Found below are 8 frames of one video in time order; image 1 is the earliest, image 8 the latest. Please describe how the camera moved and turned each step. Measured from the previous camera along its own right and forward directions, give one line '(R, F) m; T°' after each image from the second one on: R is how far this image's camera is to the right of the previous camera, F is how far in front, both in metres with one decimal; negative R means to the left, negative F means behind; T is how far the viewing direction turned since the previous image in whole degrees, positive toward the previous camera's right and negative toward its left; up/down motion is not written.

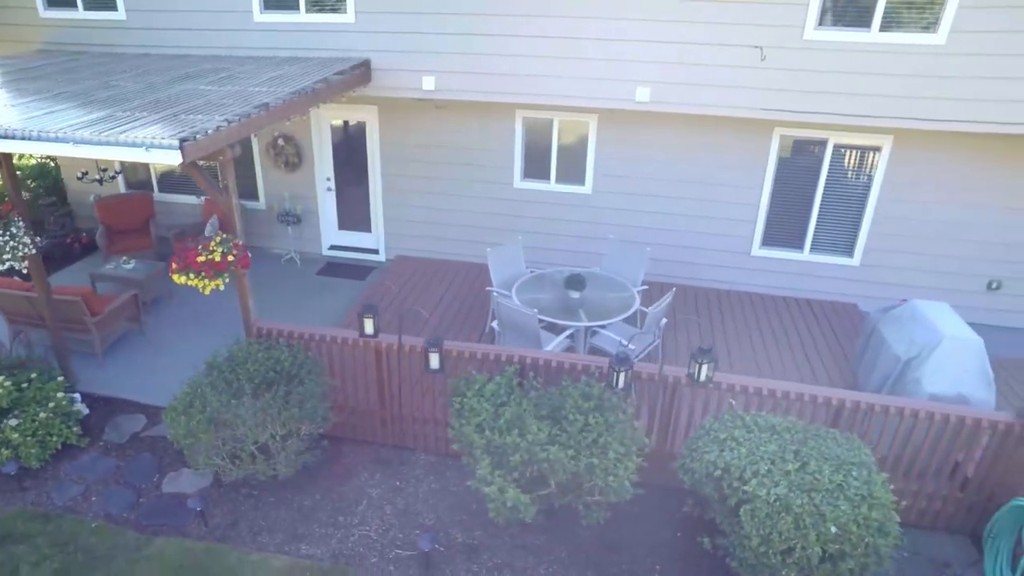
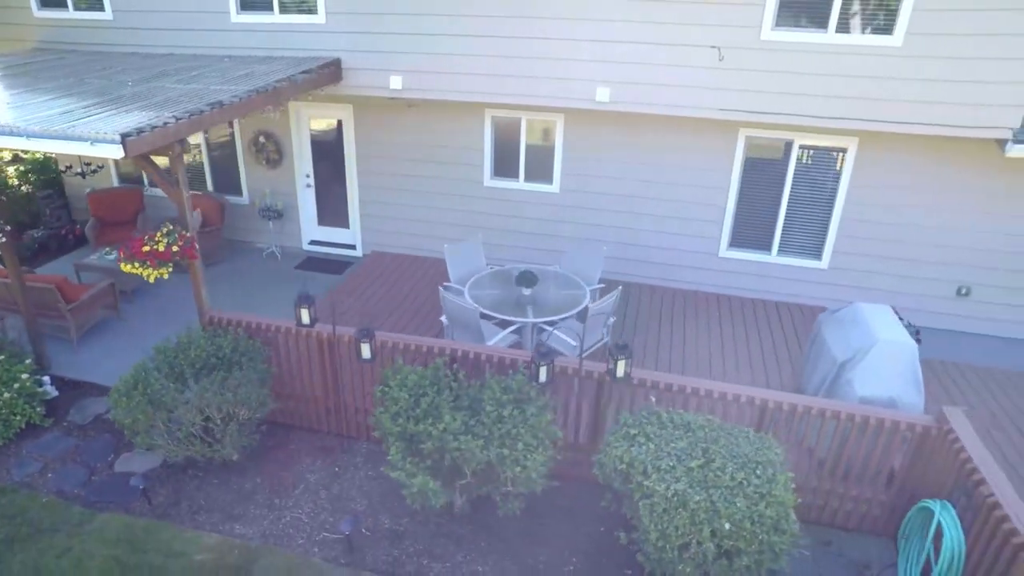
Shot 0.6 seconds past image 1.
(+0.8, -0.1) m; -2°
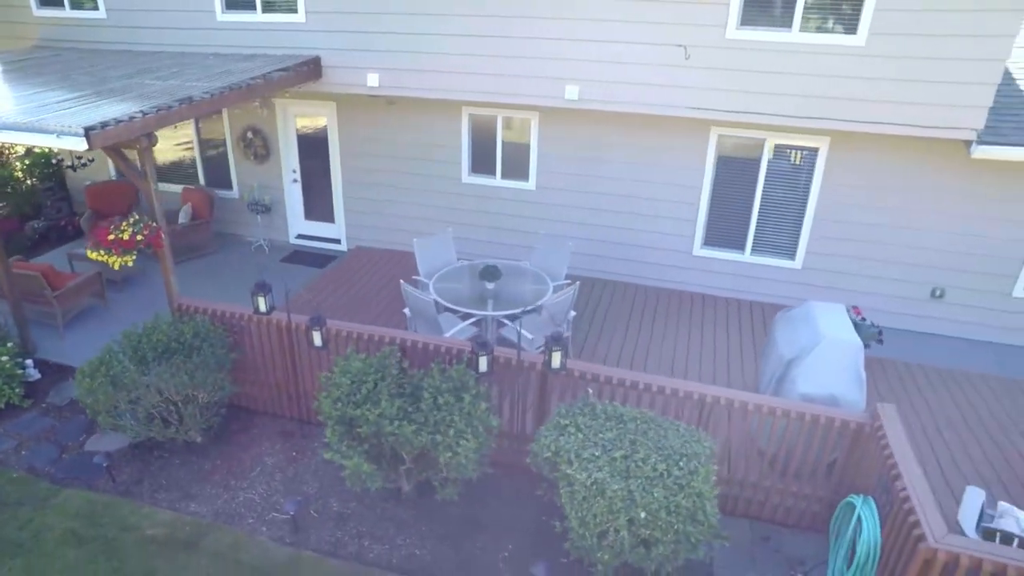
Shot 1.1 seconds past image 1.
(+0.6, -0.1) m; -2°
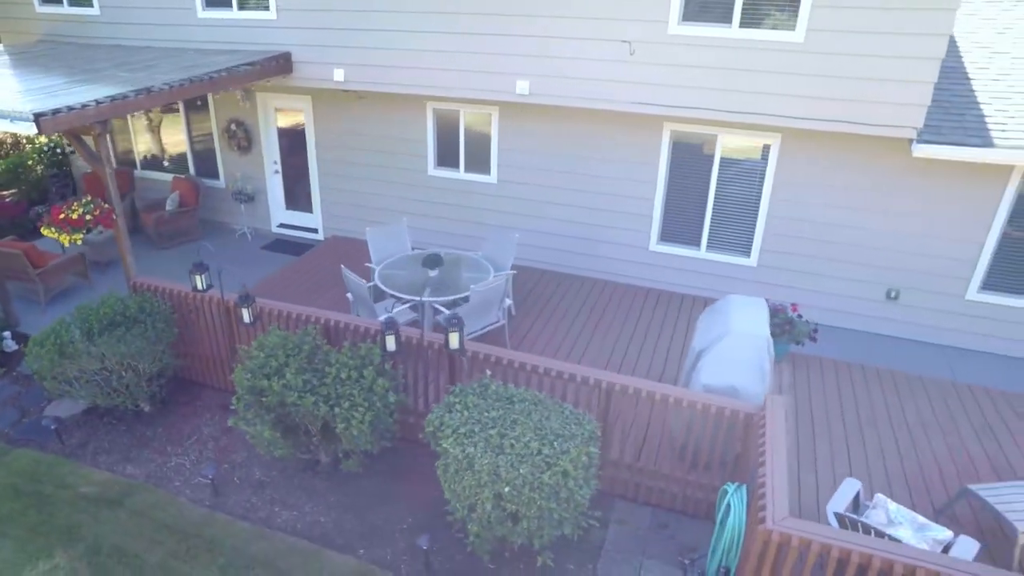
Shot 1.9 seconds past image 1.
(+1.1, -0.2) m; -3°
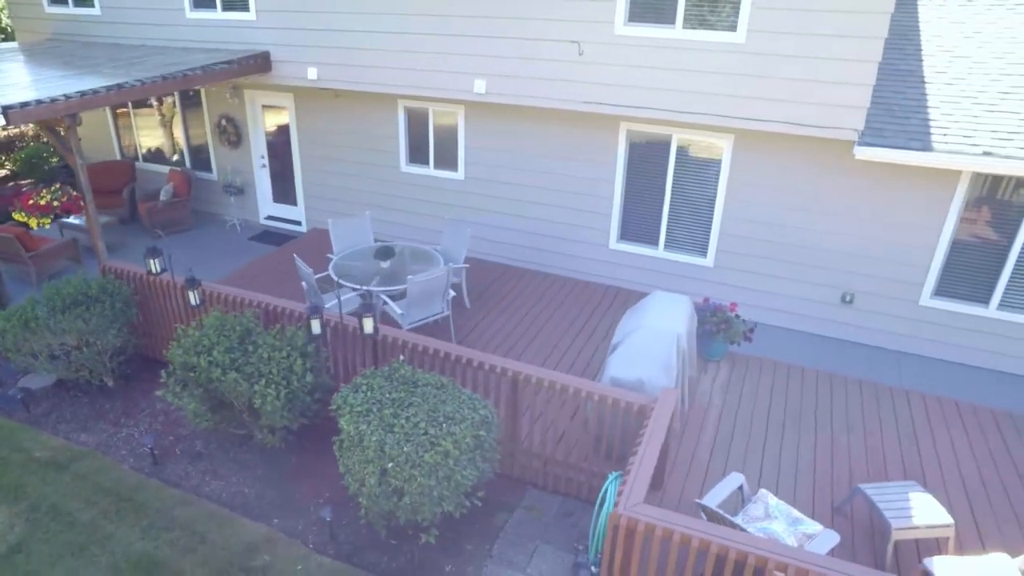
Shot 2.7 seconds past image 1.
(+1.0, -0.2) m; -3°
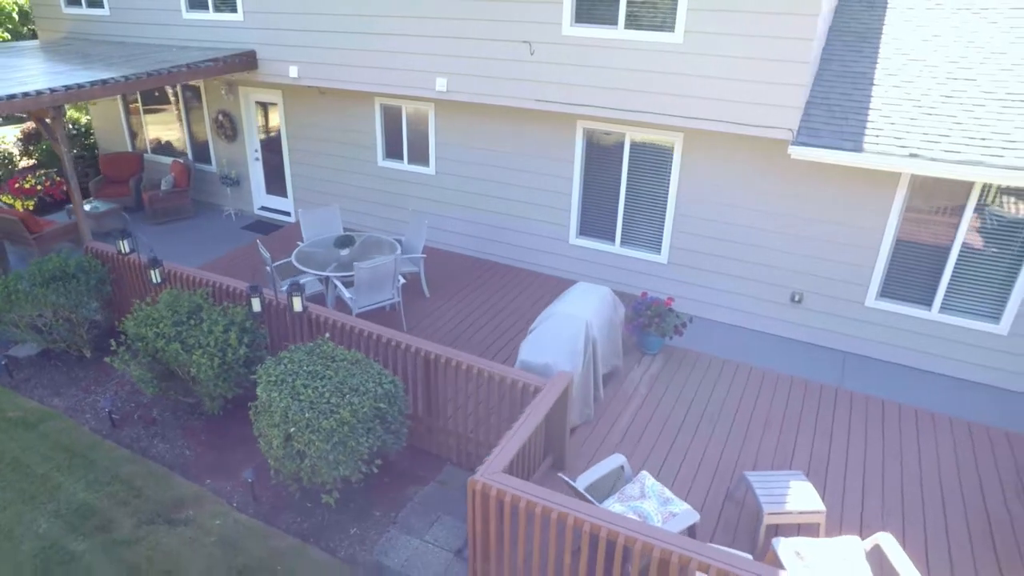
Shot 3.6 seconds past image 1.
(+1.0, -0.3) m; -3°
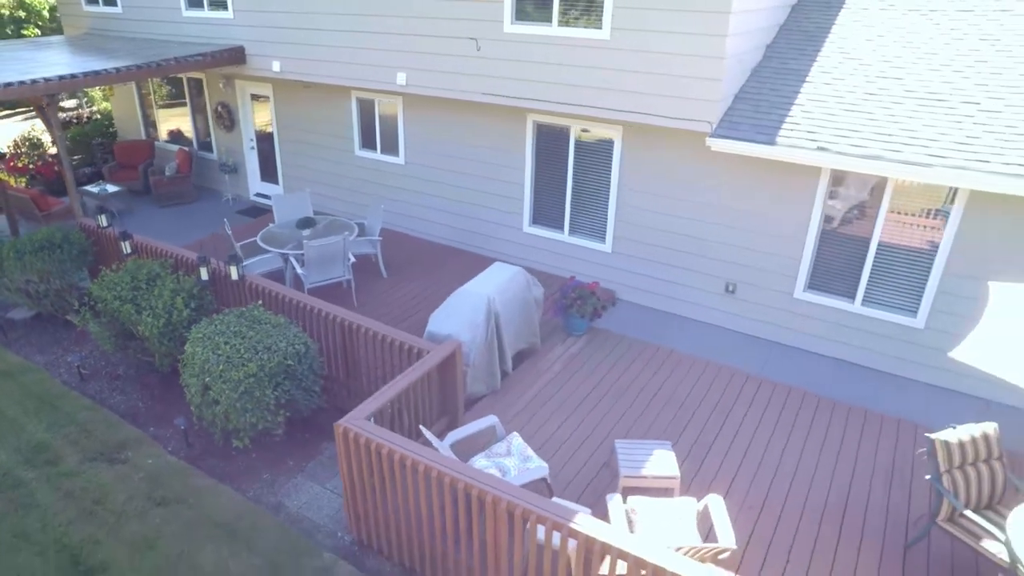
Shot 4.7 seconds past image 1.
(+1.2, -0.4) m; -4°
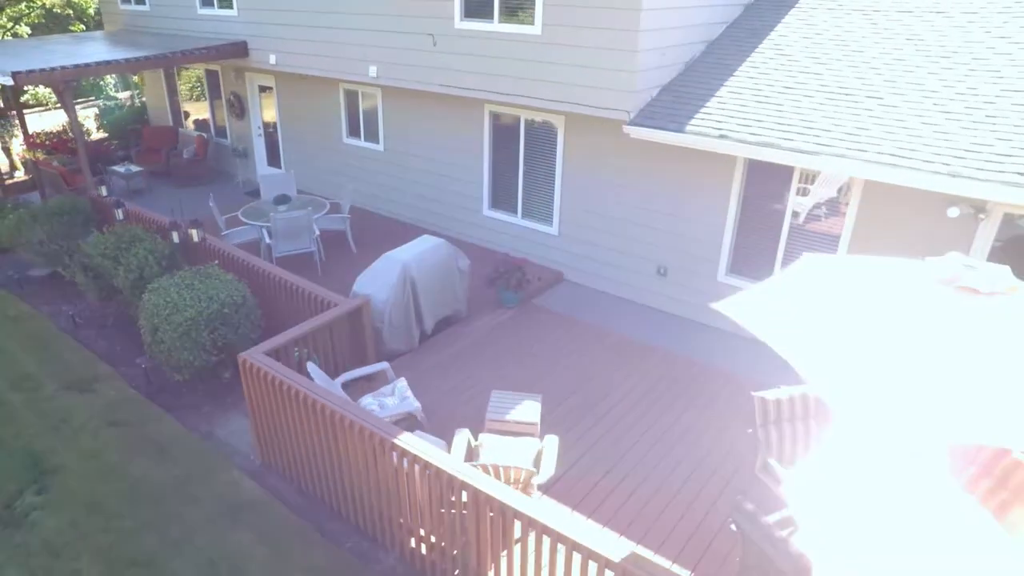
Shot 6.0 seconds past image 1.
(+1.4, -0.6) m; -5°
